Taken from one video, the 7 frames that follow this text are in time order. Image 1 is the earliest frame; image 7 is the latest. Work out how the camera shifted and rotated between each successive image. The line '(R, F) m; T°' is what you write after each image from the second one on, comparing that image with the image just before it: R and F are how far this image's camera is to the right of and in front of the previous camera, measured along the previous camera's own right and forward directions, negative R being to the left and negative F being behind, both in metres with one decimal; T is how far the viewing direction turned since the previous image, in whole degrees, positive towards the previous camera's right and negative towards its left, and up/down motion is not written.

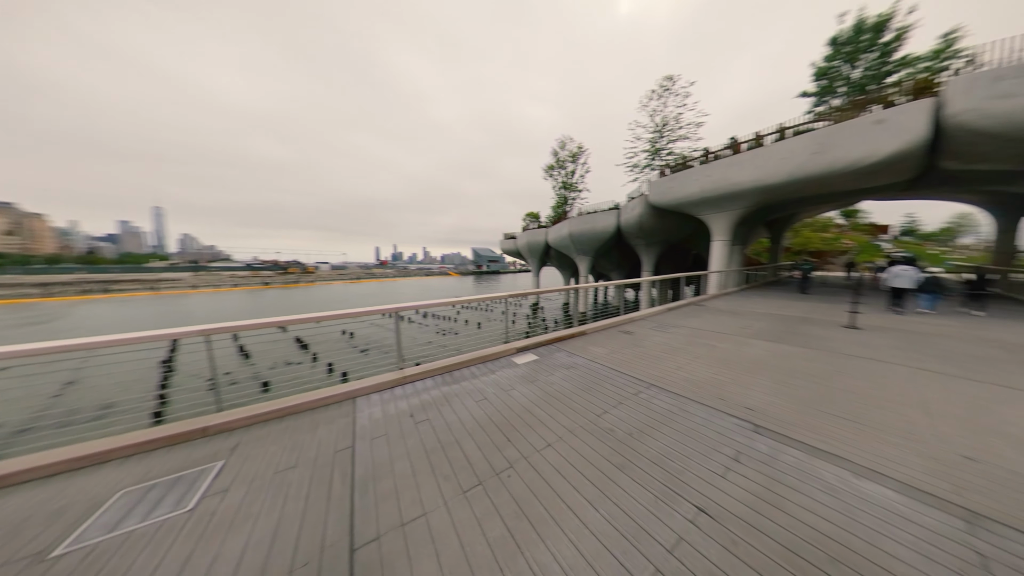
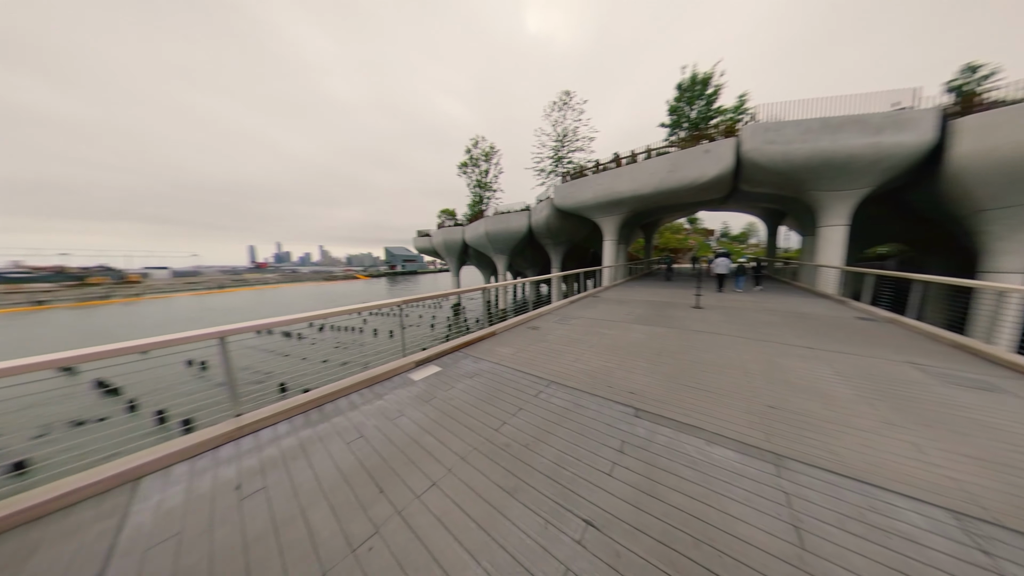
(+0.1, +0.1) m; +17°
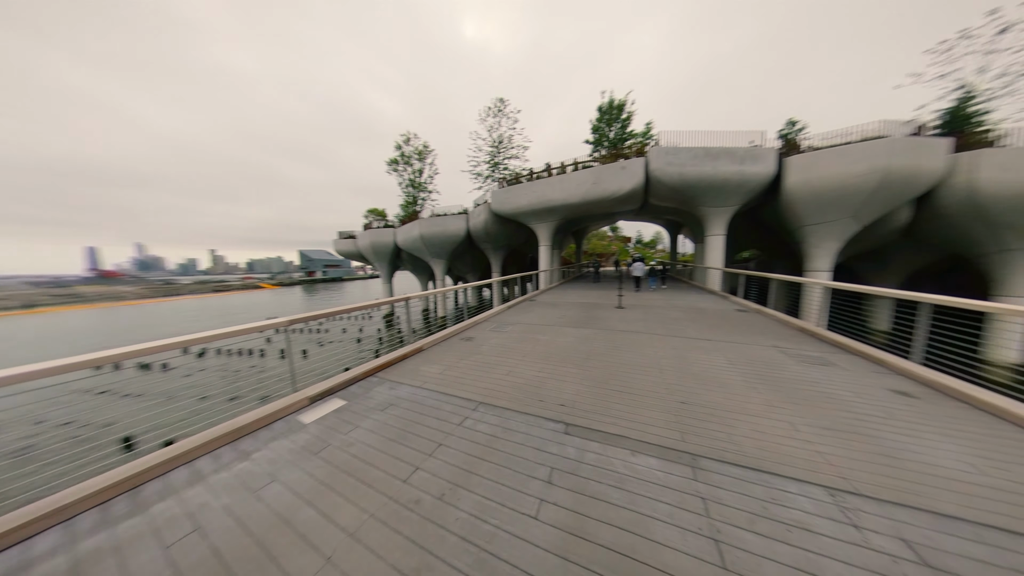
(+0.1, +0.1) m; +11°
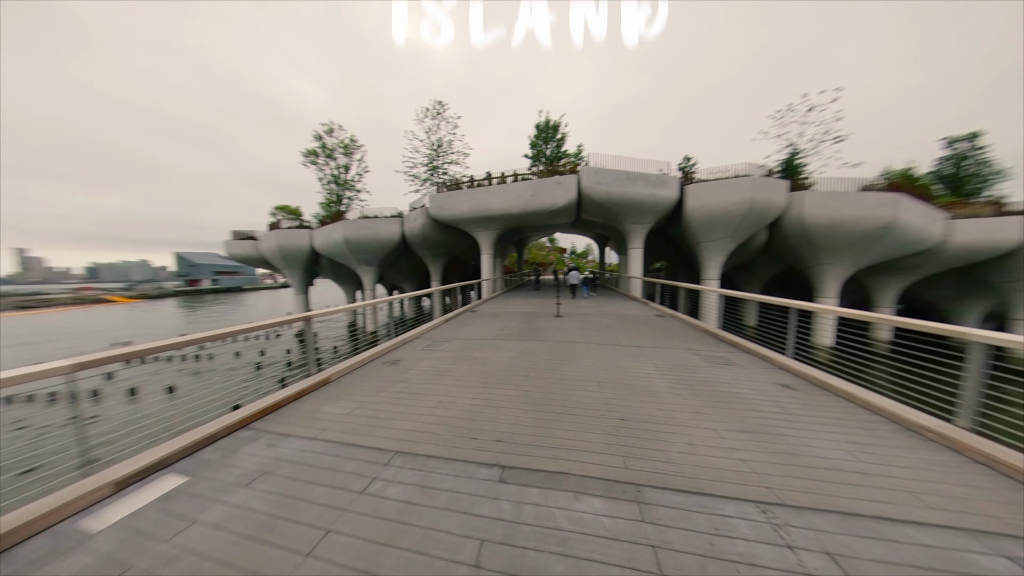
(+0.1, +0.2) m; +10°
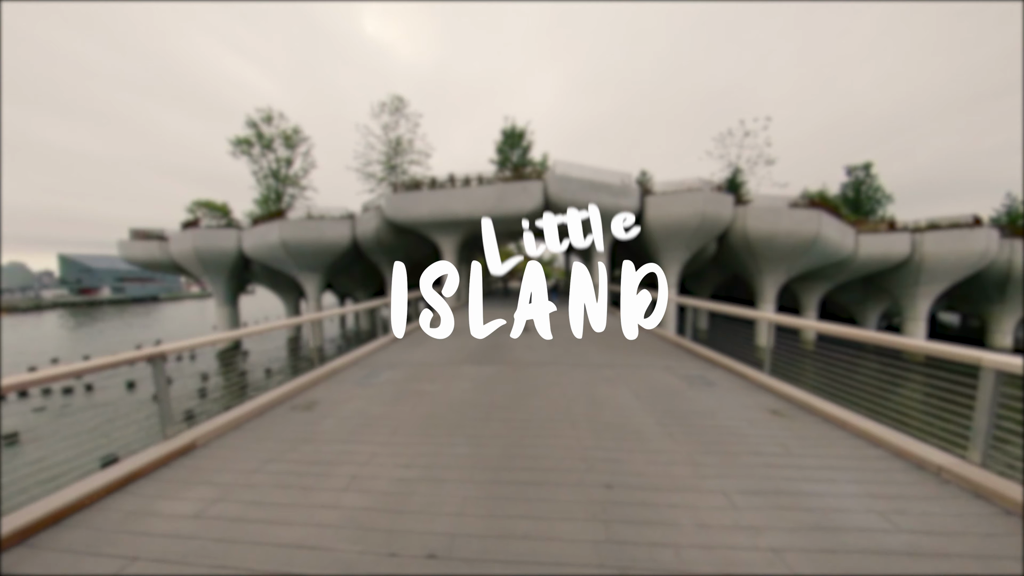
(+0.1, +0.5) m; +6°
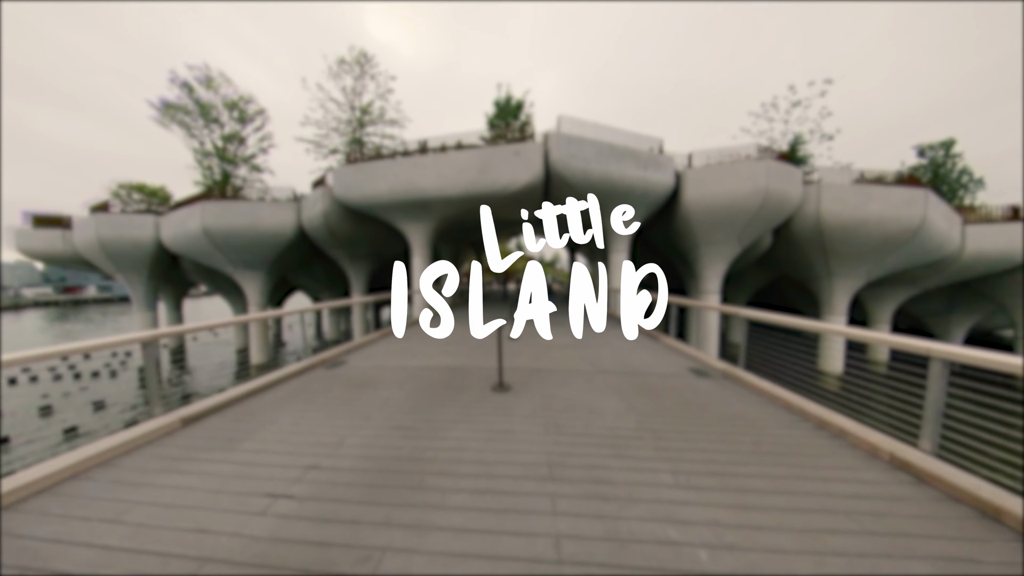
(+0.3, +2.7) m; 0°
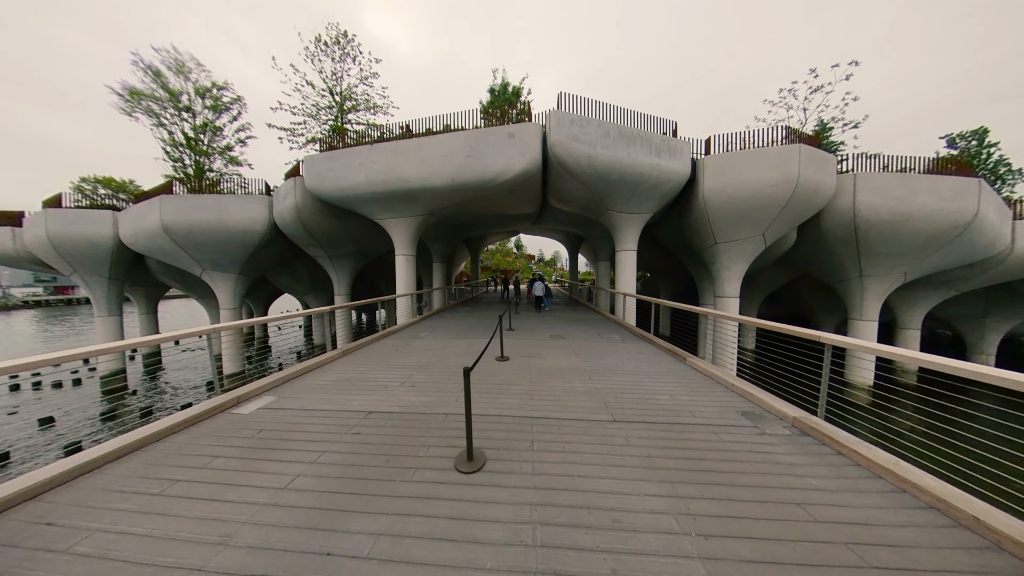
(+0.1, +0.9) m; 0°
